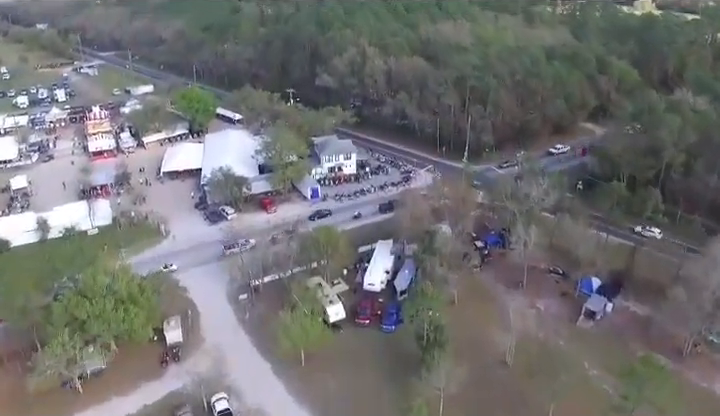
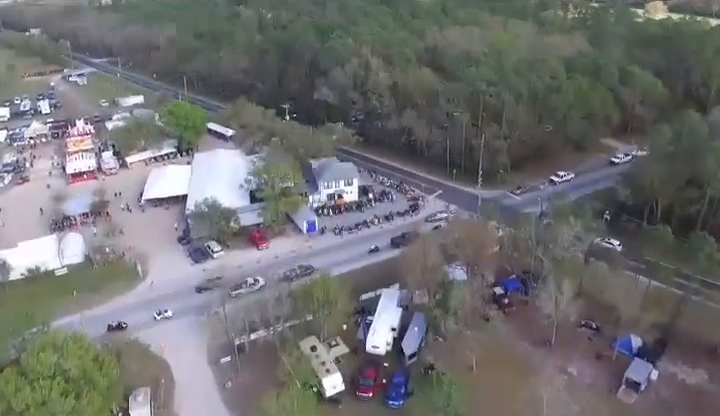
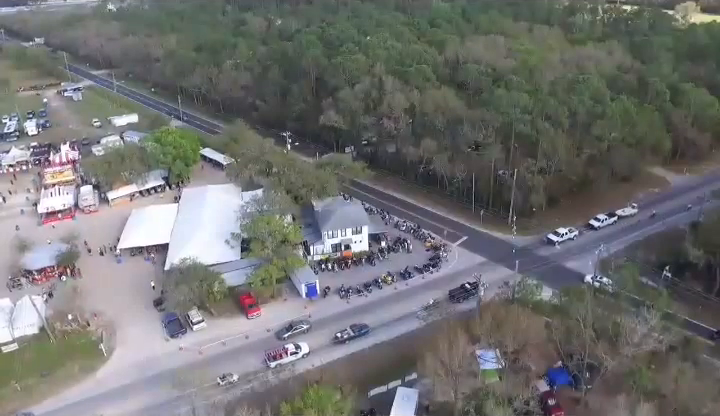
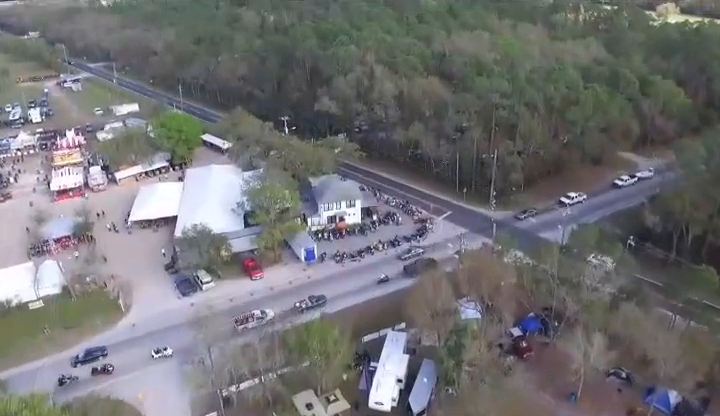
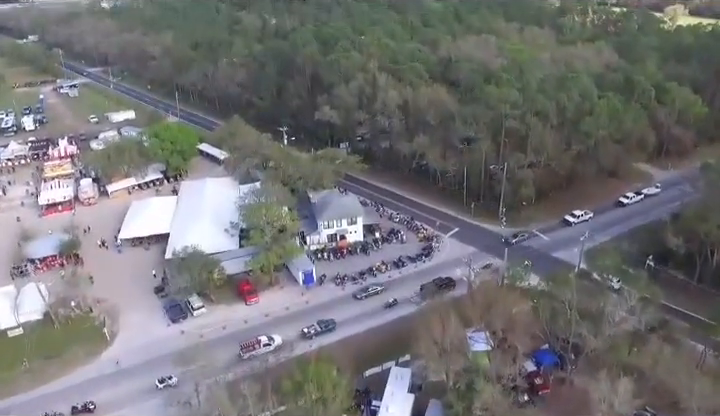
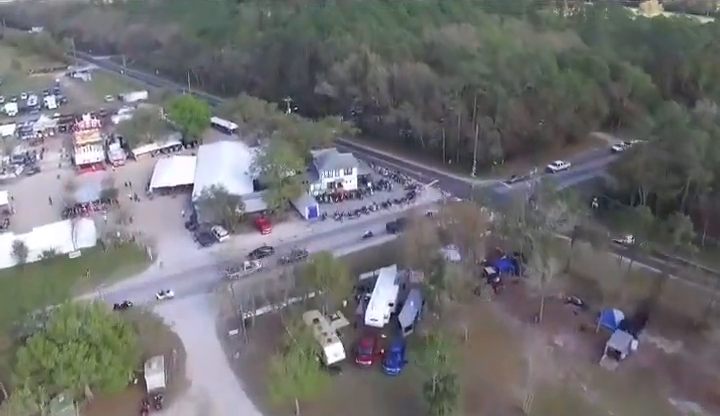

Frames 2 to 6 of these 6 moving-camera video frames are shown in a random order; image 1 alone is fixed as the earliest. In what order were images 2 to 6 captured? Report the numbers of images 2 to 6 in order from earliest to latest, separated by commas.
6, 2, 4, 5, 3
